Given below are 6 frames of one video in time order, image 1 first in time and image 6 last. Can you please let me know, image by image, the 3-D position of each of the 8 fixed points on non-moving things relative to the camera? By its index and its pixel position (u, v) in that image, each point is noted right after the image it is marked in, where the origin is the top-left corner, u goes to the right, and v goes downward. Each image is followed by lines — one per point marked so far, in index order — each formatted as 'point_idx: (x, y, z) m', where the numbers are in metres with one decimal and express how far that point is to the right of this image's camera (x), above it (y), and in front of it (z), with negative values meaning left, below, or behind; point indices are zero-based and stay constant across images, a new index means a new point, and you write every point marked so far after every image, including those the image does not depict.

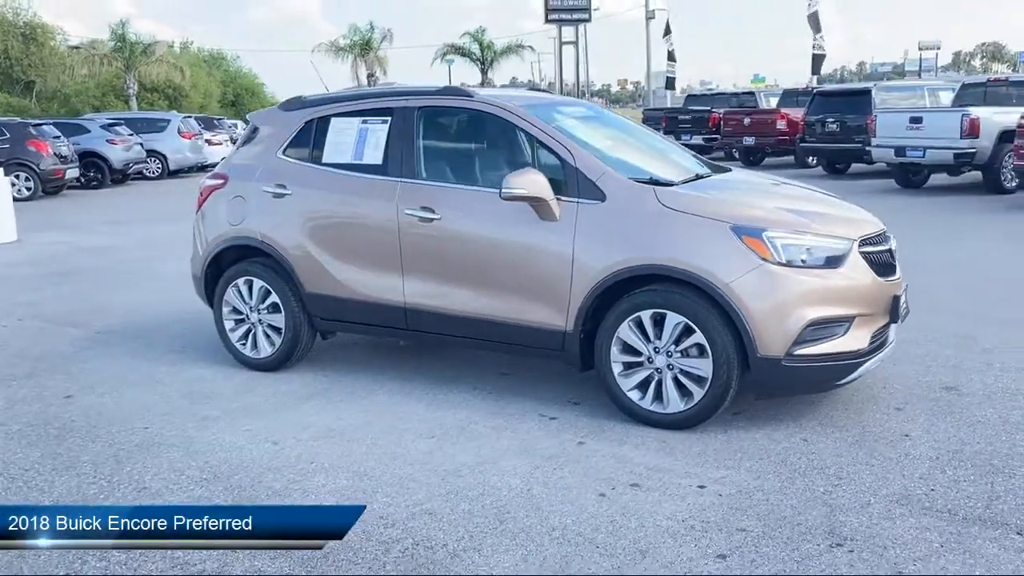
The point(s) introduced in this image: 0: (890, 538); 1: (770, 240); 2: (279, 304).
0: (+1.6, -1.1, +3.8) m
1: (+1.4, +0.3, +4.9) m
2: (-1.7, -0.1, +6.4) m
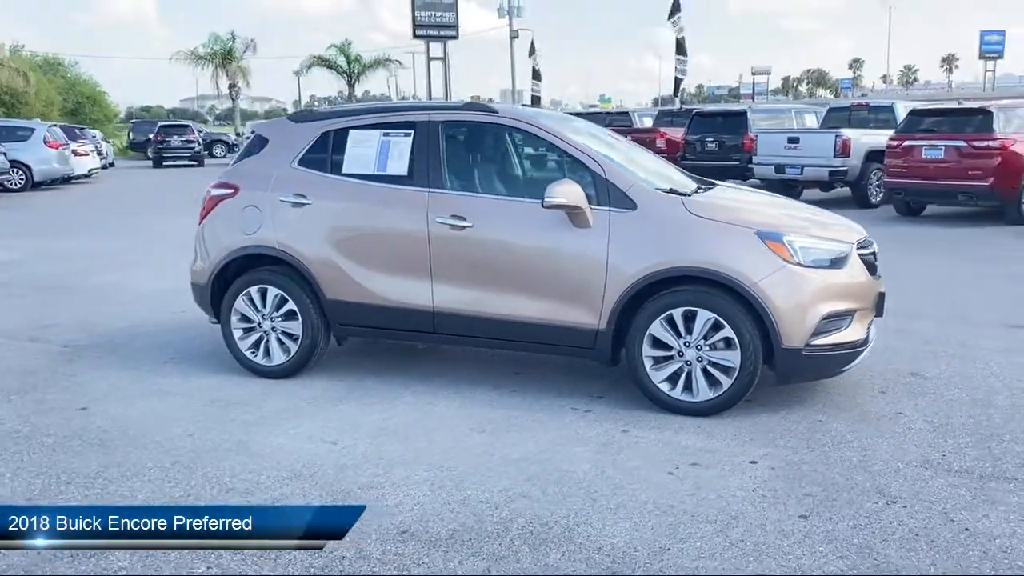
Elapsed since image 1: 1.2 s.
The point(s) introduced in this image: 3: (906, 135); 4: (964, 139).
0: (+2.1, -1.0, +4.5) m
1: (+1.7, +0.3, +5.5) m
2: (-1.6, -0.2, +6.6) m
3: (+7.2, +2.8, +16.5) m
4: (+7.9, +2.6, +15.7) m
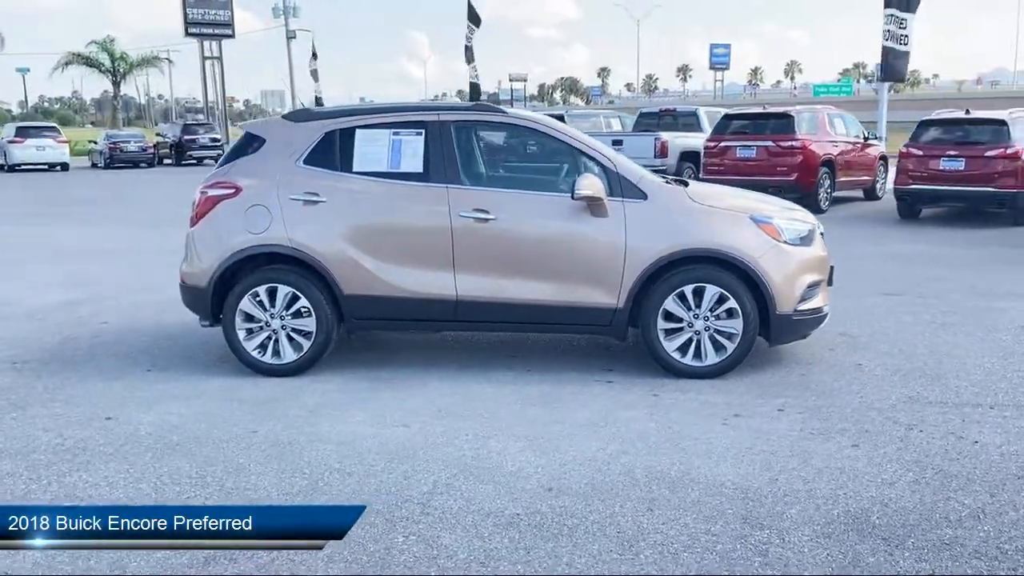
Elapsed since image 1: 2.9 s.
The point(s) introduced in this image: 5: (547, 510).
0: (+2.6, -0.8, +5.6) m
1: (+1.9, +0.5, +6.5) m
2: (-1.5, -0.1, +6.7) m
3: (+4.3, +3.1, +18.5) m
4: (+5.2, +3.0, +18.0) m
5: (+0.2, -1.1, +4.4) m
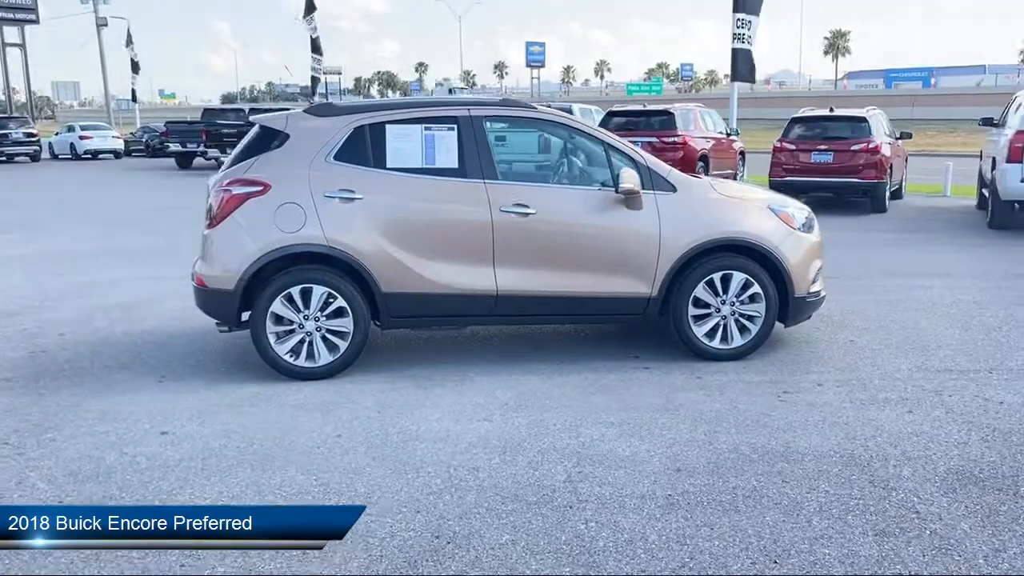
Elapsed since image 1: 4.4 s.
0: (+3.1, -0.7, +6.3) m
1: (+2.2, +0.6, +7.0) m
2: (-1.2, -0.1, +6.5) m
3: (+2.0, +3.3, +19.2) m
4: (+3.0, +3.2, +18.9) m
5: (+0.9, -1.0, +4.6) m
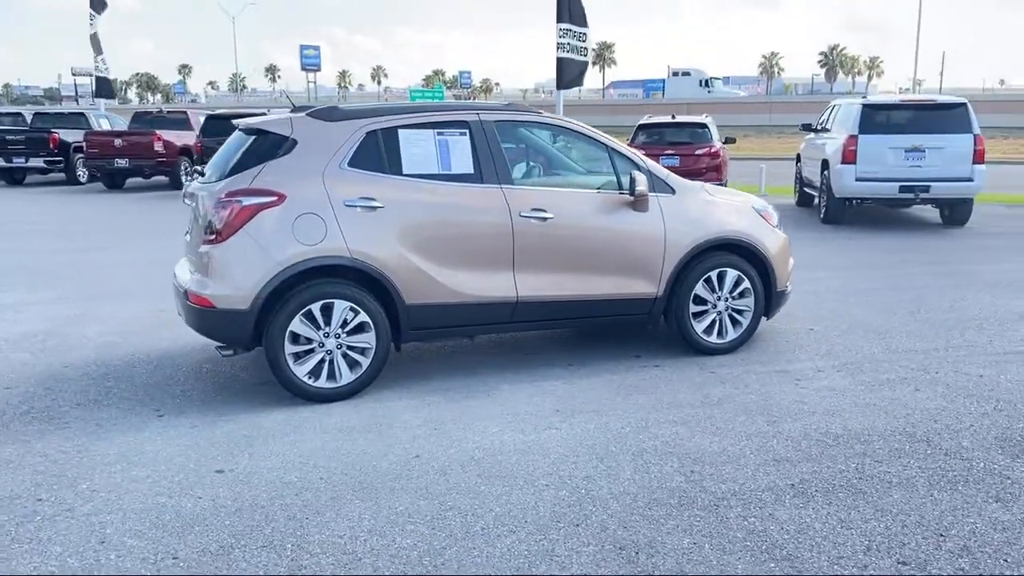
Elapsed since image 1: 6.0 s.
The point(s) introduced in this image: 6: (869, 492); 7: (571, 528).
0: (+3.2, -0.6, +7.0) m
1: (+2.1, +0.6, +7.5) m
2: (-1.0, -0.2, +6.1) m
3: (-1.1, +3.2, +19.3) m
4: (-0.1, +3.1, +19.2) m
5: (+1.6, -1.0, +4.8) m
6: (+1.8, -1.0, +4.6) m
7: (+0.3, -1.1, +4.2) m
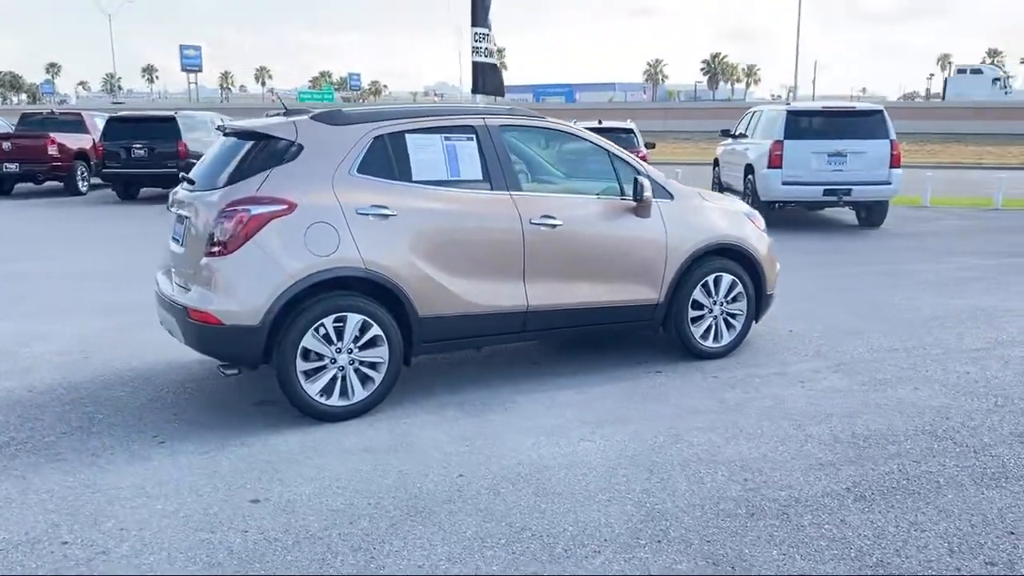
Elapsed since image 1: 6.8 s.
0: (+3.2, -0.6, +7.2) m
1: (+2.0, +0.6, +7.6) m
2: (-0.8, -0.3, +5.8) m
3: (-2.7, +3.1, +18.9) m
4: (-1.6, +3.0, +18.9) m
5: (+1.8, -1.0, +4.9) m
6: (+2.1, -1.1, +4.7) m
7: (+0.6, -1.2, +4.1) m
